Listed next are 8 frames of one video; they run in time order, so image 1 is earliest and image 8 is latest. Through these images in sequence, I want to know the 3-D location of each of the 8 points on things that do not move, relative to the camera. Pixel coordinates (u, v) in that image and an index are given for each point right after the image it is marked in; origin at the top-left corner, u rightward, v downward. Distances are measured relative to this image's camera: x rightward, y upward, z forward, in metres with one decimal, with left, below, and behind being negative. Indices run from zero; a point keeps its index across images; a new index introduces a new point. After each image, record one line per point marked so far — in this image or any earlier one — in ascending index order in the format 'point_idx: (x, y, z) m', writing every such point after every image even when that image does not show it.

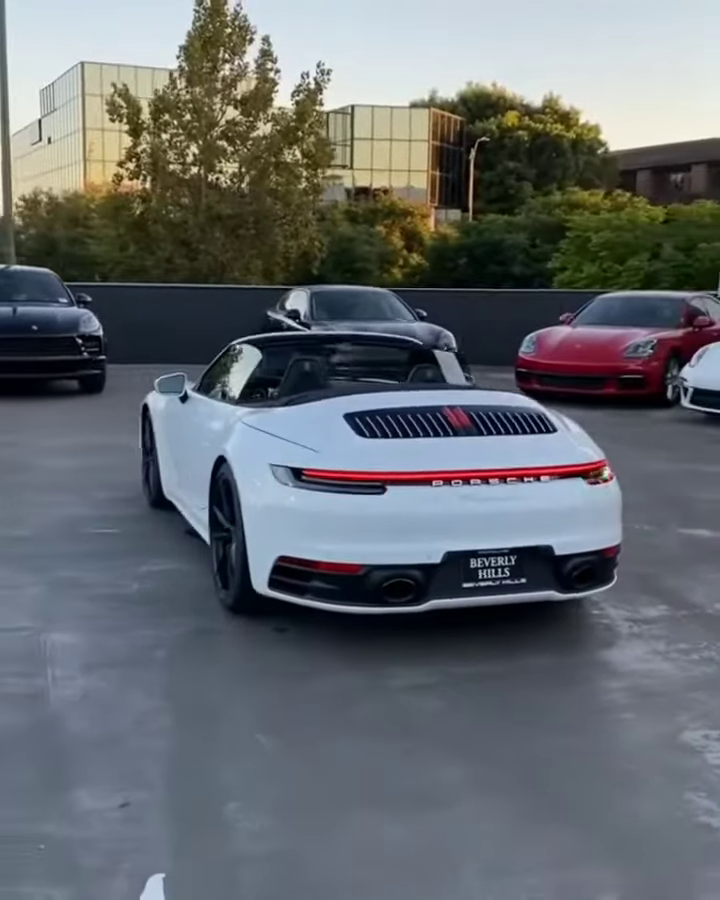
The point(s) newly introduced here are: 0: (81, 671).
0: (-1.1, -0.9, +4.5) m
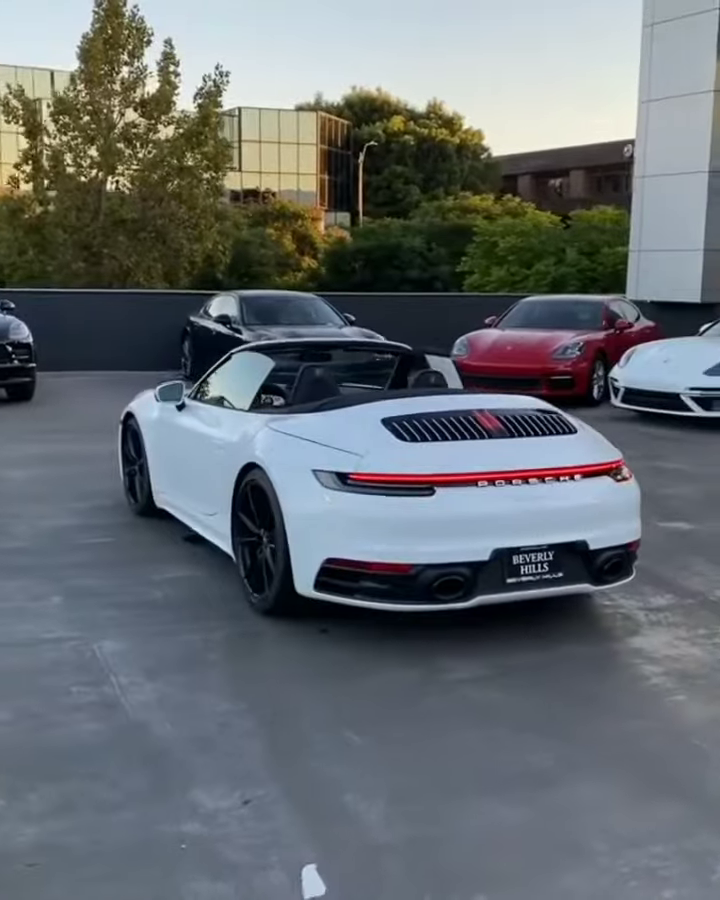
0: (-0.9, -1.0, +4.6) m
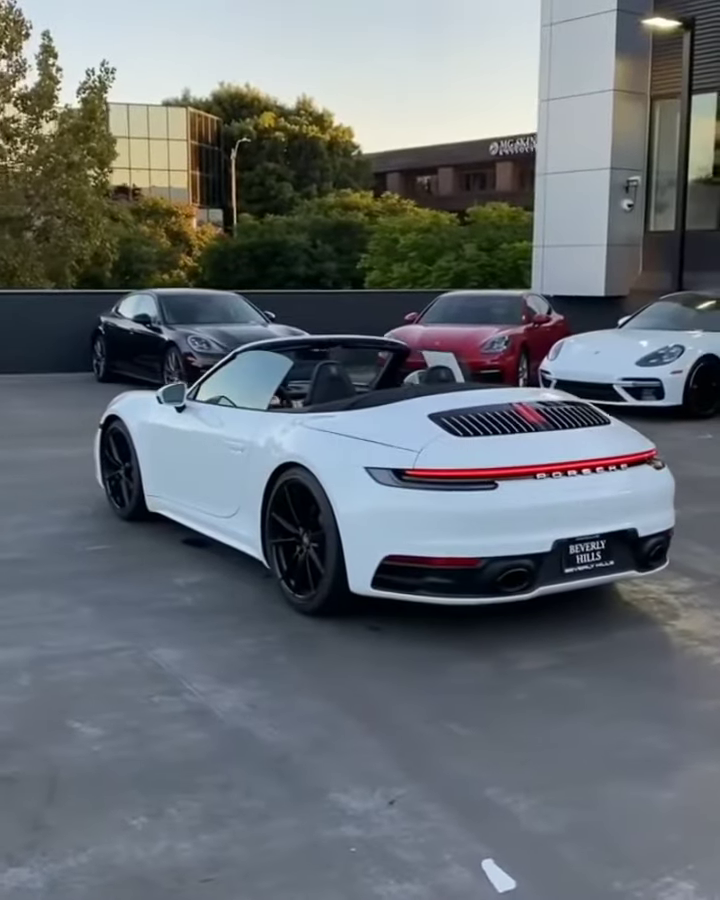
0: (-0.6, -1.0, +4.5) m
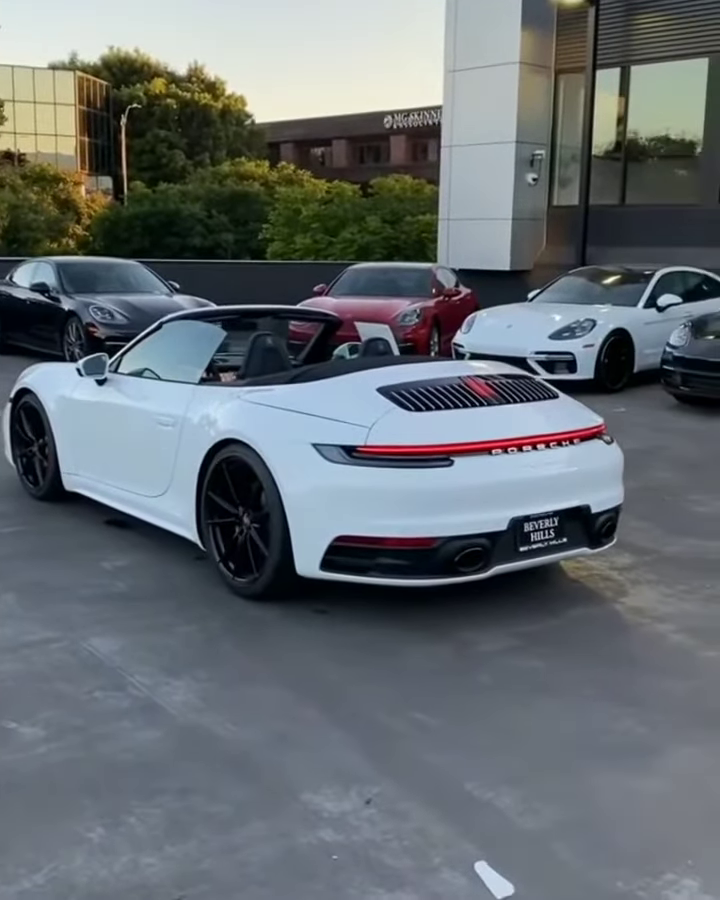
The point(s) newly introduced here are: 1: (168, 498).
0: (-0.7, -0.9, +4.2) m
1: (-1.0, -0.3, +5.9) m
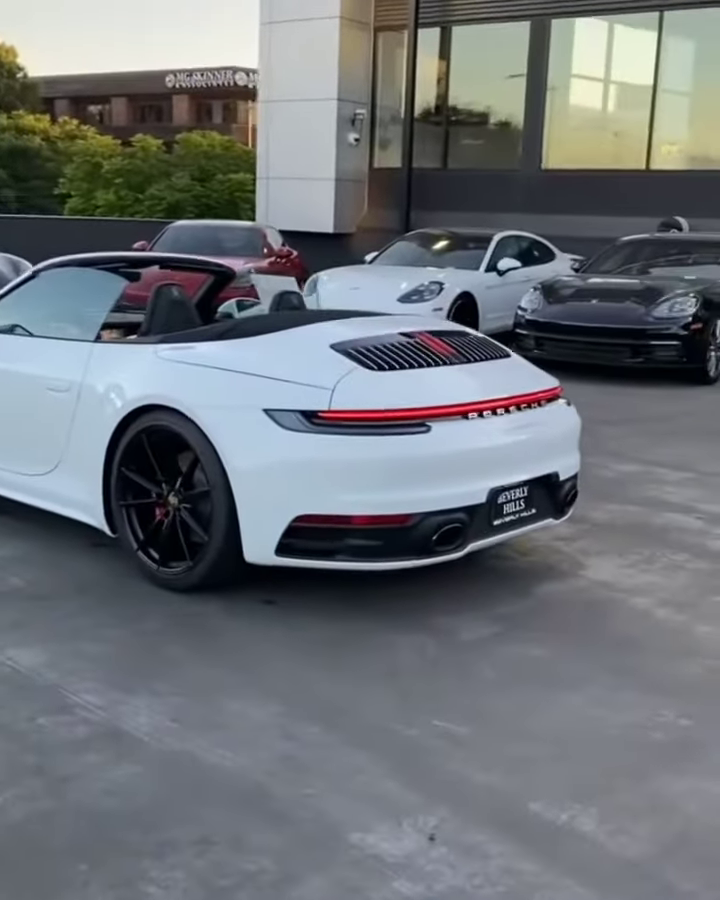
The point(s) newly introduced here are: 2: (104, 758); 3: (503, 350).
0: (-0.8, -0.8, +3.5) m
1: (-1.4, -0.1, +5.0) m
2: (-0.7, -0.9, +3.1) m
3: (+0.6, +0.5, +5.0) m
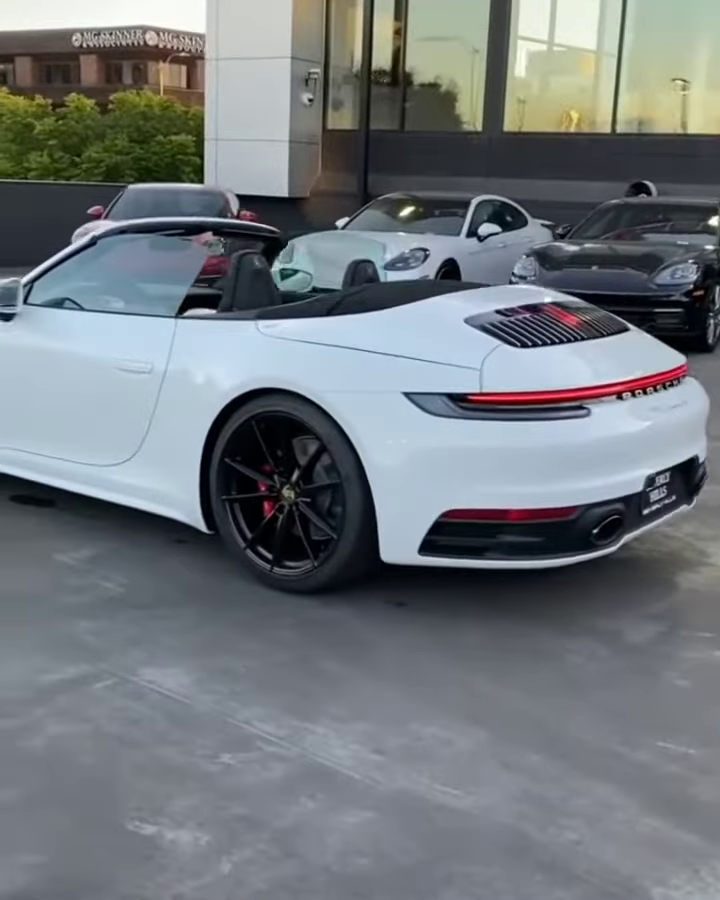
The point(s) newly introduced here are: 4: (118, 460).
0: (-0.2, -0.8, +3.1) m
1: (-0.9, -0.1, +4.5) m
2: (-0.1, -0.9, +2.7) m
3: (+1.1, +0.5, +4.6) m
4: (-1.0, 0.0, +4.5) m
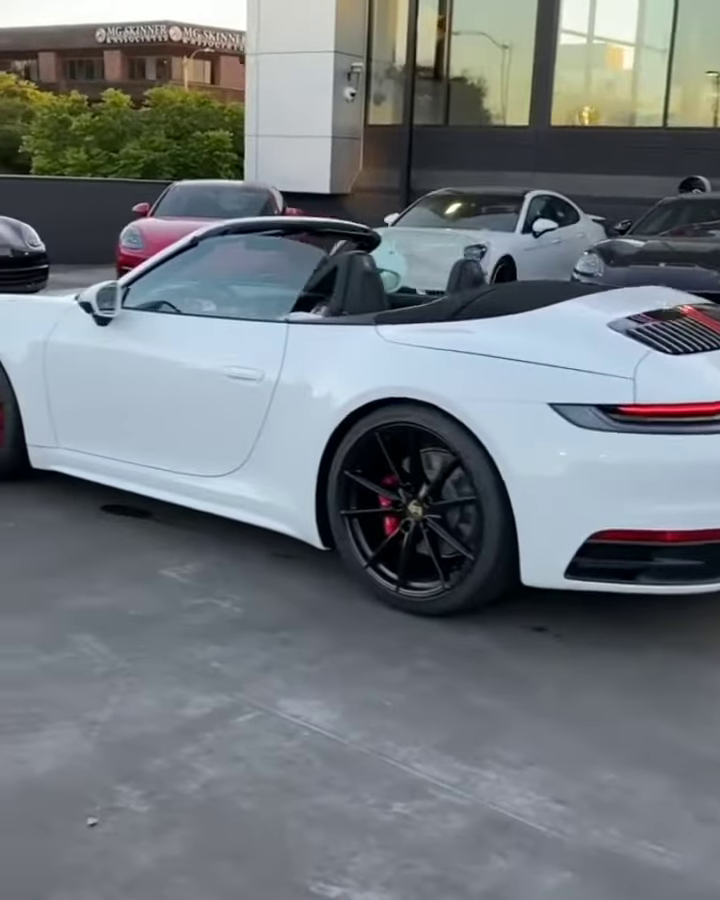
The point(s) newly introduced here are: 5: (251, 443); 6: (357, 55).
0: (+0.3, -0.8, +2.8) m
1: (-0.5, -0.1, +4.3) m
2: (+0.3, -0.9, +2.4) m
3: (+1.5, +0.5, +4.4) m
4: (-0.5, -0.1, +4.3) m
5: (-0.4, 0.0, +4.2) m
6: (-0.1, +6.5, +18.2) m
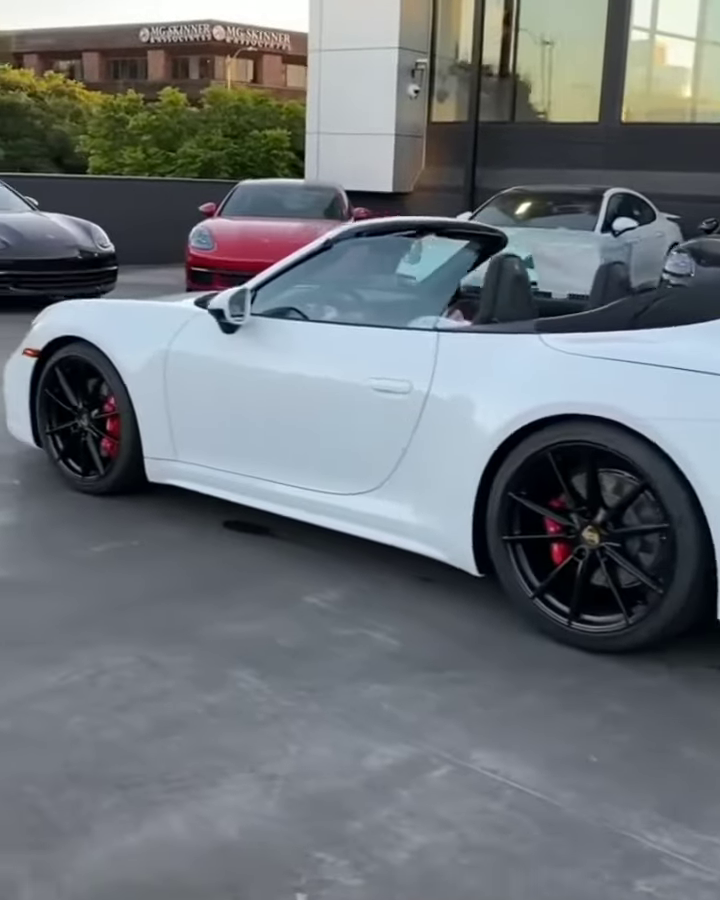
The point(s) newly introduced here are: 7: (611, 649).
0: (+0.8, -0.9, +2.5) m
1: (+0.1, -0.2, +4.0) m
2: (+0.8, -1.0, +2.1) m
3: (+2.1, +0.4, +4.0) m
4: (+0.1, -0.1, +4.0) m
5: (+0.2, -0.1, +3.9) m
6: (+1.0, +6.5, +17.8) m
7: (+0.8, -0.6, +3.5) m
